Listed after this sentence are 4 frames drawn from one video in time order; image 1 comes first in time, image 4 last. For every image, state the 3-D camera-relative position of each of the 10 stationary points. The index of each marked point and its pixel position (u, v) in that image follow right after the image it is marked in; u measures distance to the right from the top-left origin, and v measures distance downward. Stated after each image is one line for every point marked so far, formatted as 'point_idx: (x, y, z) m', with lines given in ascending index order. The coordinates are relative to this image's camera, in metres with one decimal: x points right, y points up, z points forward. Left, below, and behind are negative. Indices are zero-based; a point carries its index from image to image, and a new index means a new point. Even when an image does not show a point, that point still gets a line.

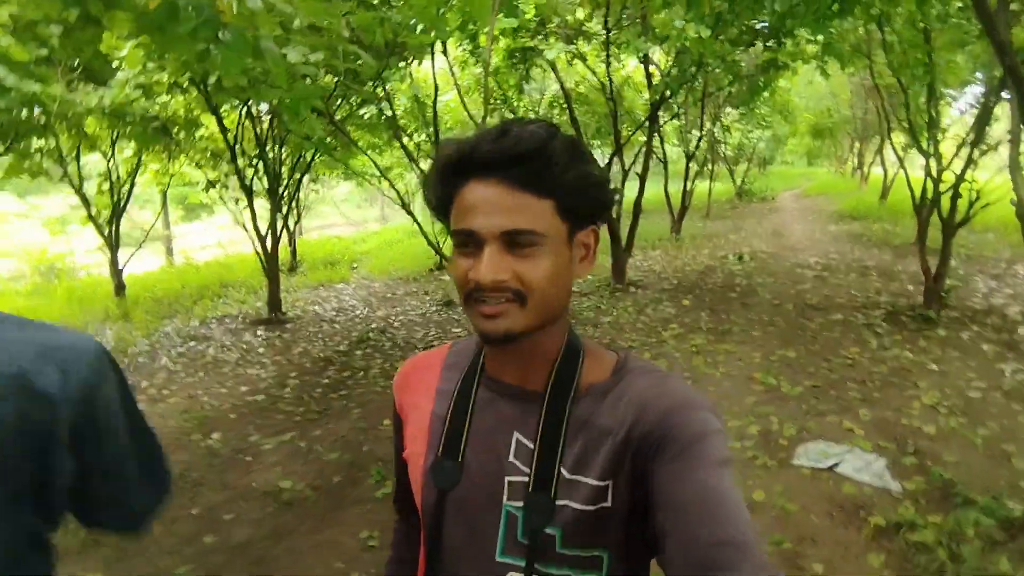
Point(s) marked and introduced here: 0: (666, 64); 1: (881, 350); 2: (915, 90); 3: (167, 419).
0: (+2.3, +3.3, +8.6) m
1: (+3.8, -0.6, +5.9) m
2: (+6.2, +3.1, +8.8) m
3: (-3.1, -1.2, +5.2) m
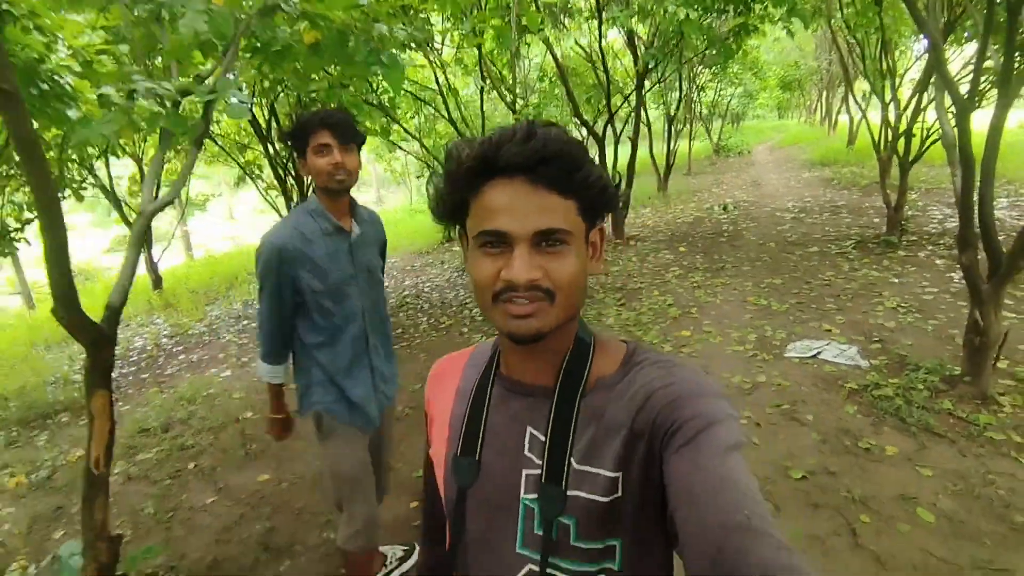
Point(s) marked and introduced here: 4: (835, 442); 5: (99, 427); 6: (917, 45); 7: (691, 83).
0: (+2.2, +4.1, +9.4) m
1: (+4.2, +0.2, +7.0) m
2: (+6.2, +4.2, +9.8) m
3: (-2.7, -0.9, +6.1) m
4: (+2.1, -1.0, +3.7) m
5: (-1.6, -0.5, +2.2) m
6: (+6.7, +4.0, +9.5) m
7: (+4.4, +5.1, +14.1) m
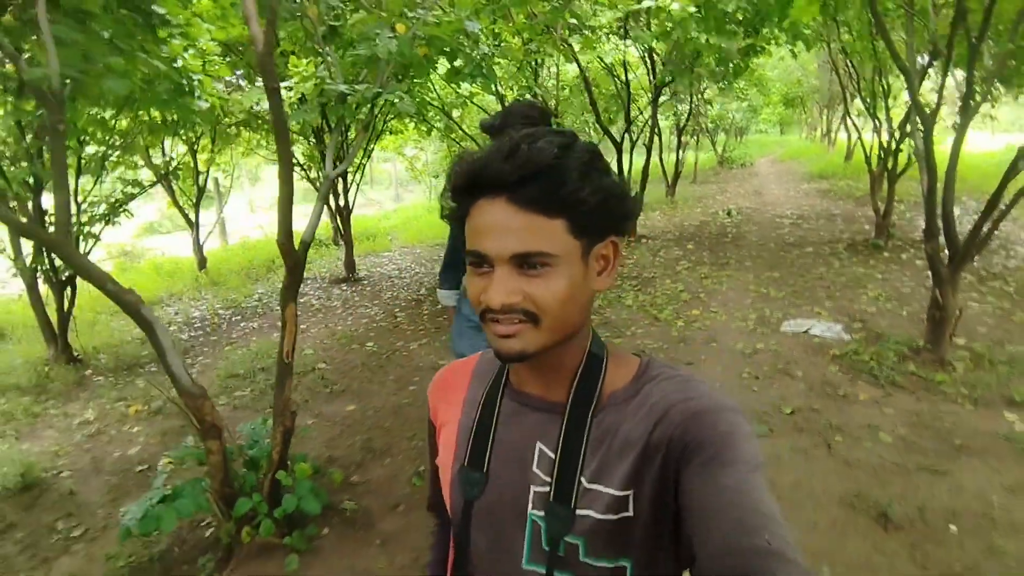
0: (+2.8, +4.3, +10.4) m
1: (+4.6, +0.3, +7.9) m
2: (+6.7, +4.2, +10.8) m
3: (-2.3, -0.6, +7.0) m
4: (+2.5, -0.8, +4.6) m
5: (-1.2, -0.2, +3.1) m
6: (+7.2, +4.0, +10.4) m
7: (+5.0, +5.1, +15.1) m
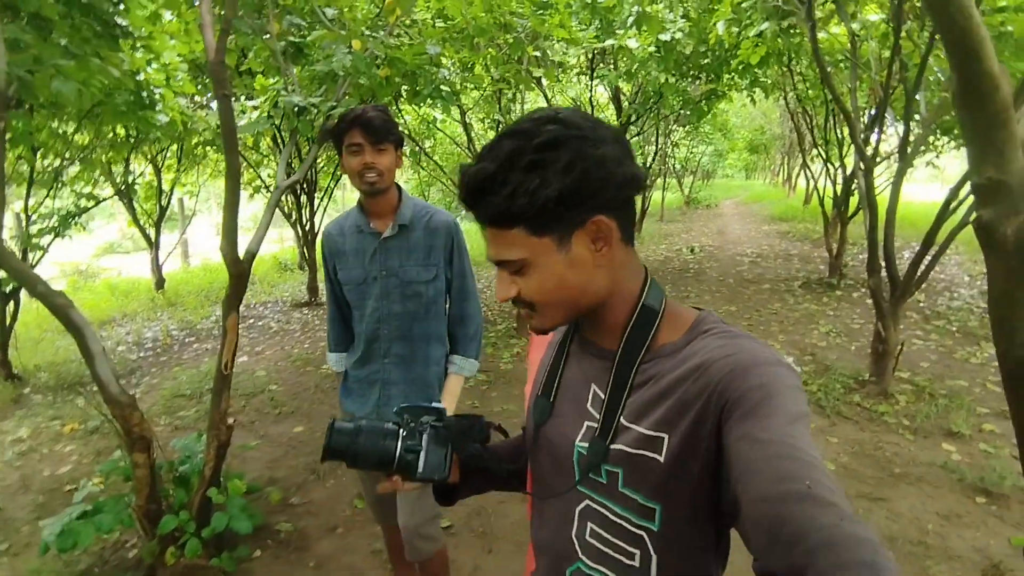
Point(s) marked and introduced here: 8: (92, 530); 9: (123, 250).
0: (+2.2, +3.6, +10.7) m
1: (+4.0, -0.2, +8.2) m
2: (+6.1, +3.4, +11.3) m
3: (-2.8, -0.9, +6.9) m
4: (+2.1, -1.1, +4.7) m
5: (-1.5, -0.3, +3.1) m
6: (+6.7, +3.2, +11.0) m
7: (+4.2, +4.1, +15.6) m
8: (-2.0, -1.2, +2.7) m
9: (-12.1, +1.2, +17.8) m
